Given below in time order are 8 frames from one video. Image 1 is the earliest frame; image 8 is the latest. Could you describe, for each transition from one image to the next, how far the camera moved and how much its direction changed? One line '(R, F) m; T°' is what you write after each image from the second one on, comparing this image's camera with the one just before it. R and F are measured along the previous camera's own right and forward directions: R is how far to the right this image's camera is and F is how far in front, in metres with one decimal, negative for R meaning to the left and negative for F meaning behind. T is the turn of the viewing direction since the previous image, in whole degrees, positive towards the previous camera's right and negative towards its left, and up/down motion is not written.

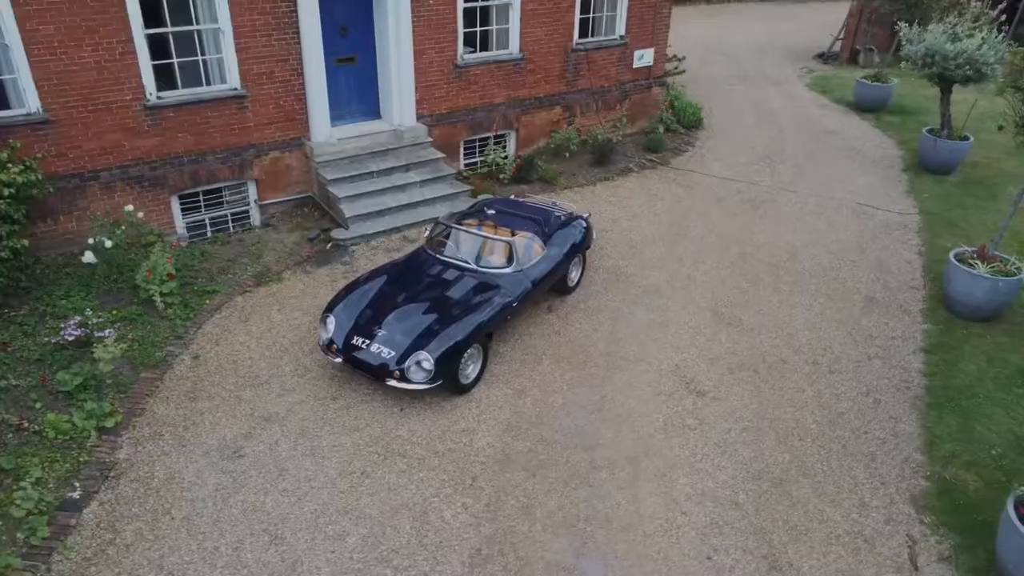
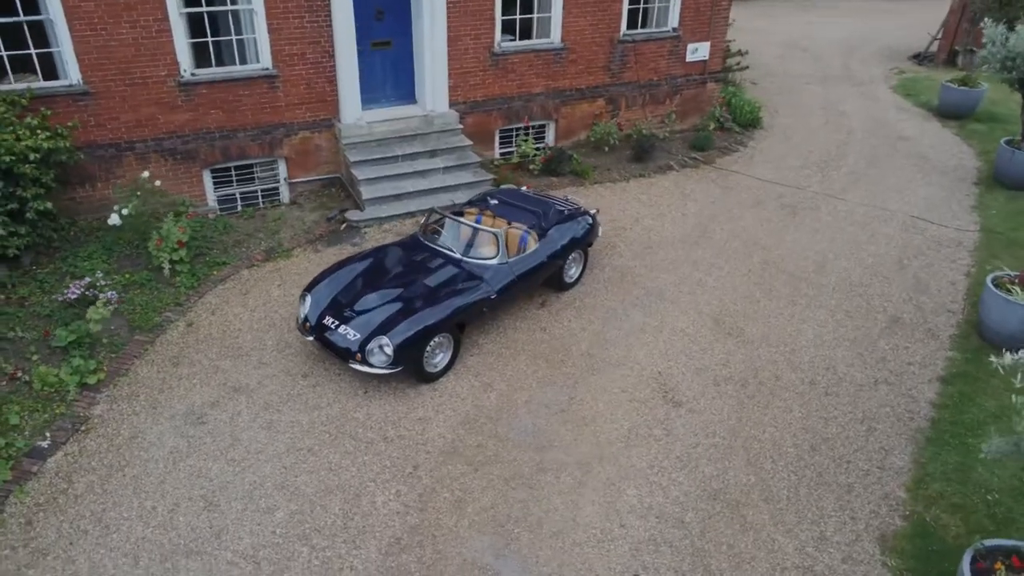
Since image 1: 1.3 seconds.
(+1.1, +0.2) m; -7°
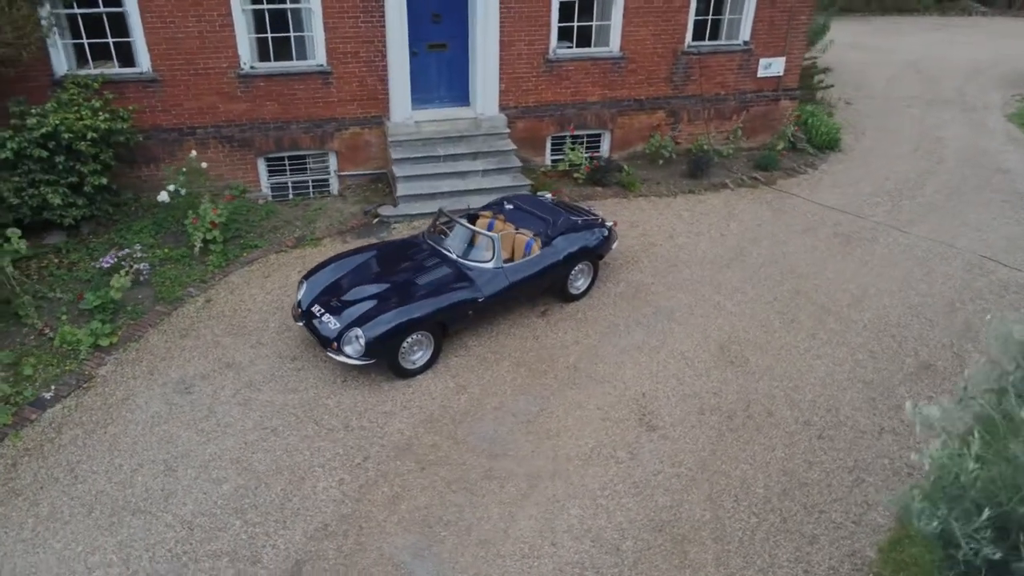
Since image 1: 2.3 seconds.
(+1.2, +0.1) m; -9°
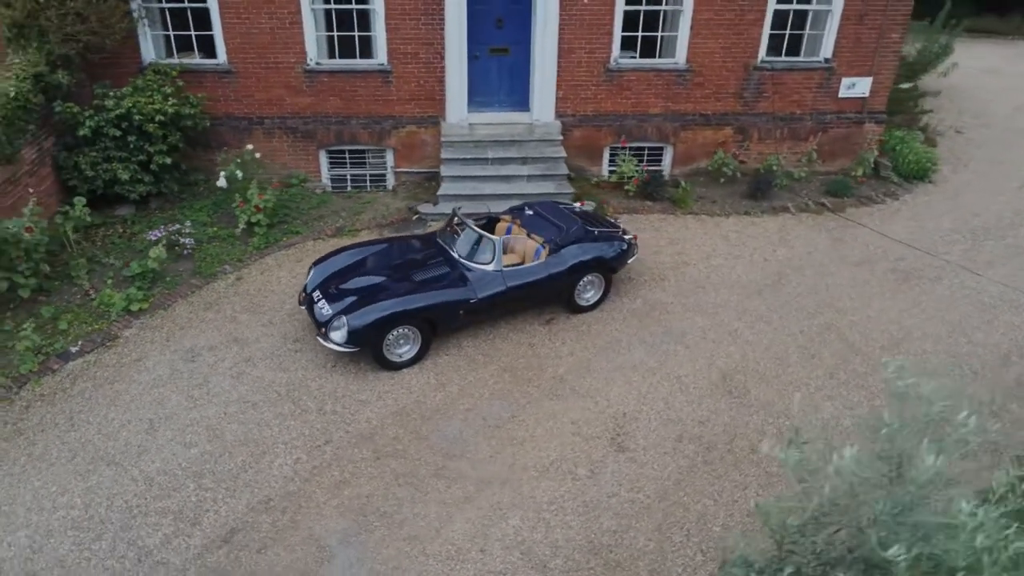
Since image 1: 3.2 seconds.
(+1.2, +0.1) m; -10°
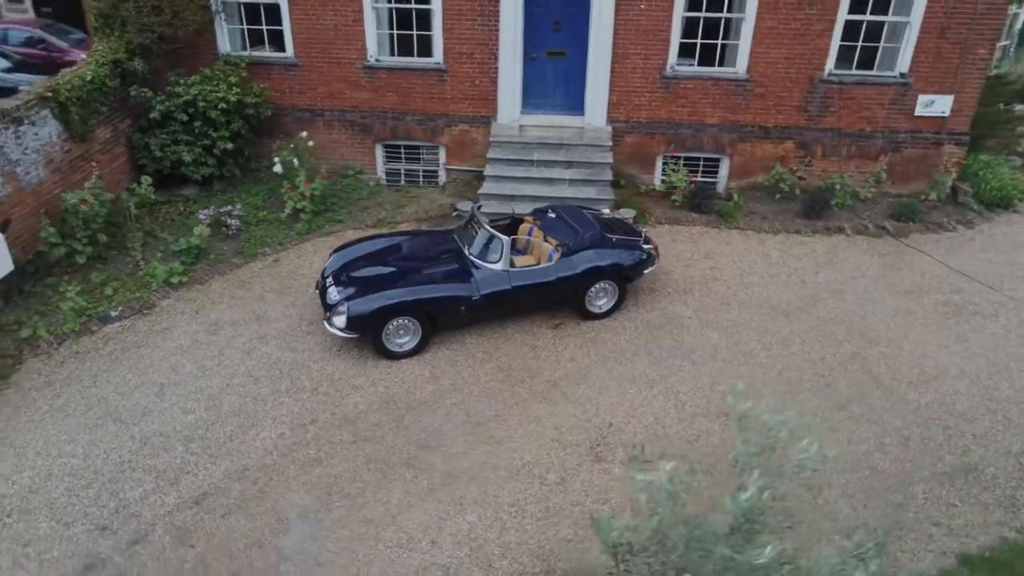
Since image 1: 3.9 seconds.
(+1.0, 0.0) m; -8°
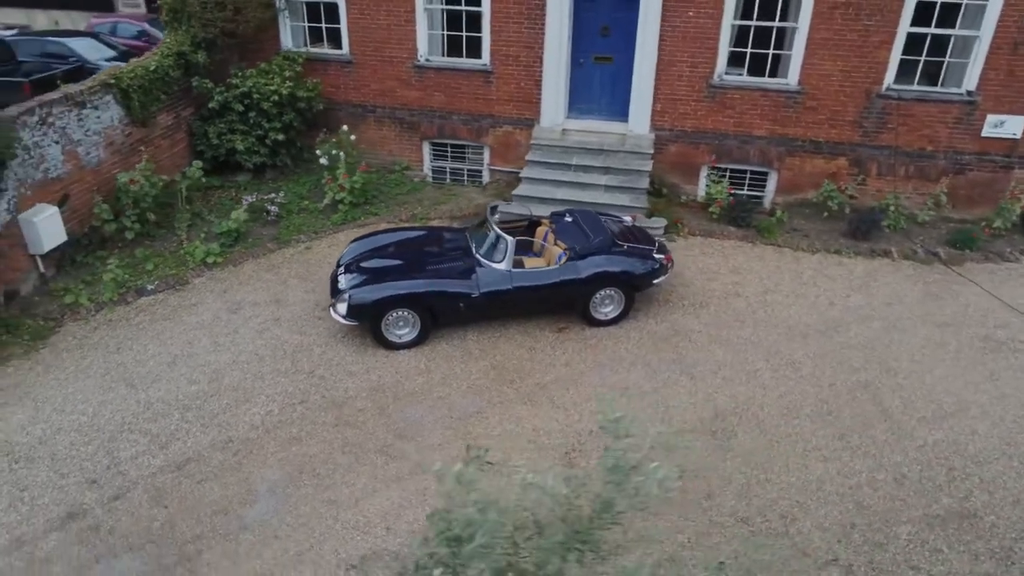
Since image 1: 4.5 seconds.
(+0.9, 0.0) m; -7°
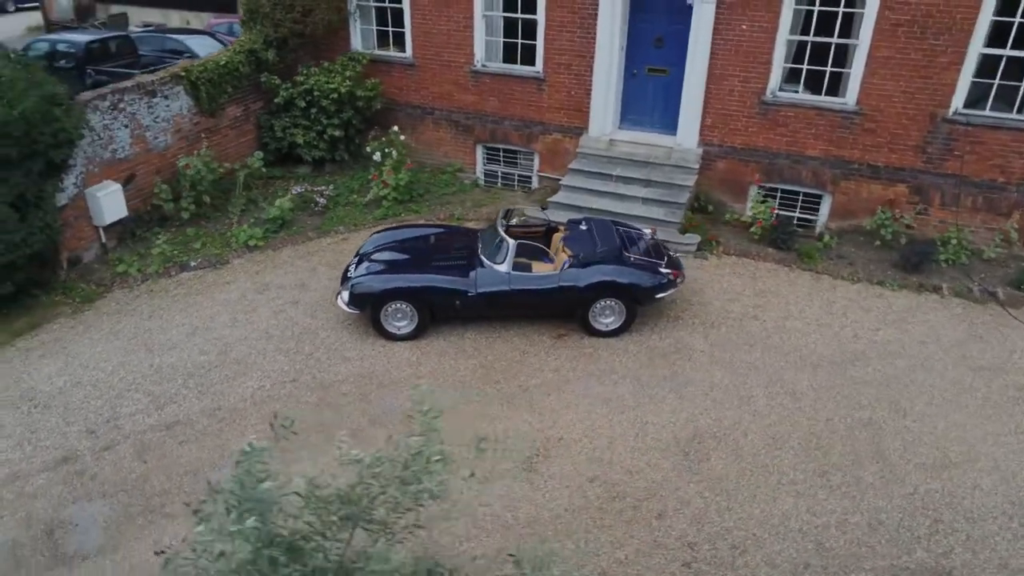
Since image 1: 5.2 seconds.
(+1.1, 0.0) m; -9°
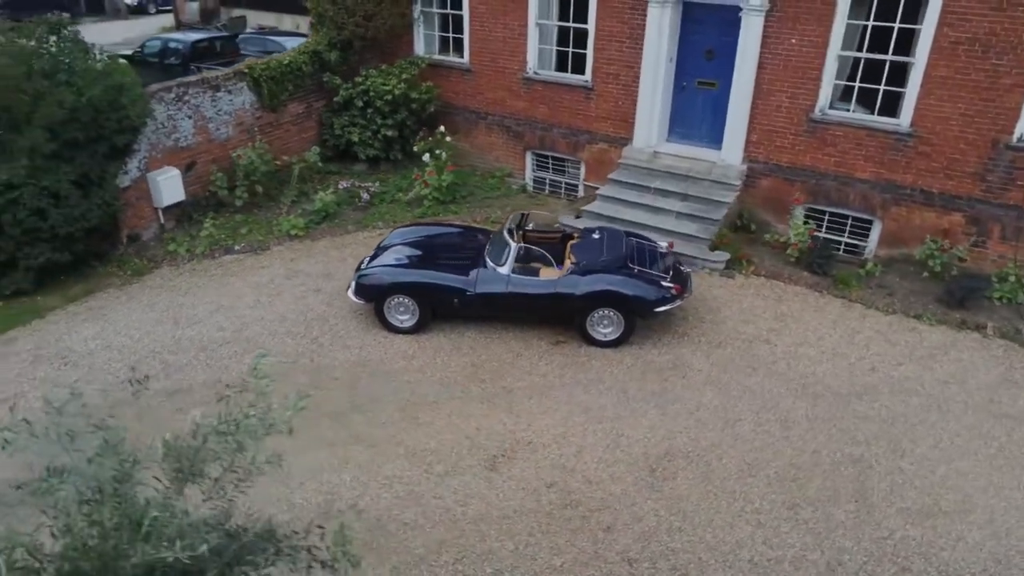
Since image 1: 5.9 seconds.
(+1.1, 0.0) m; -8°
